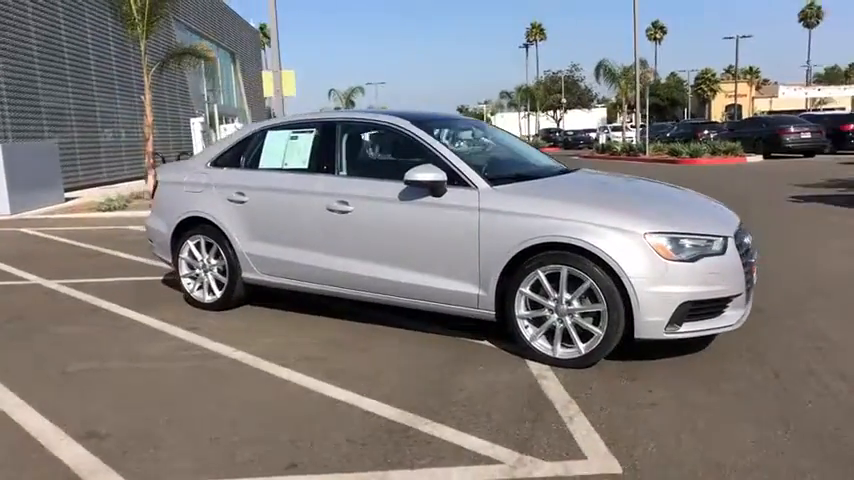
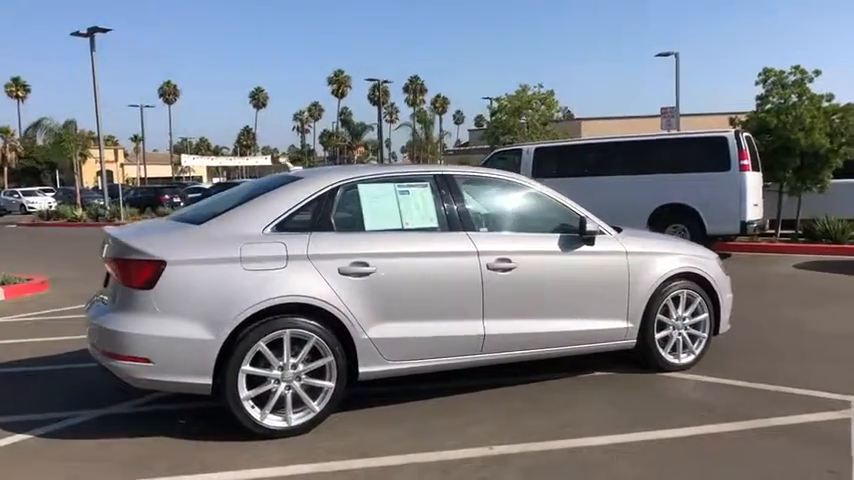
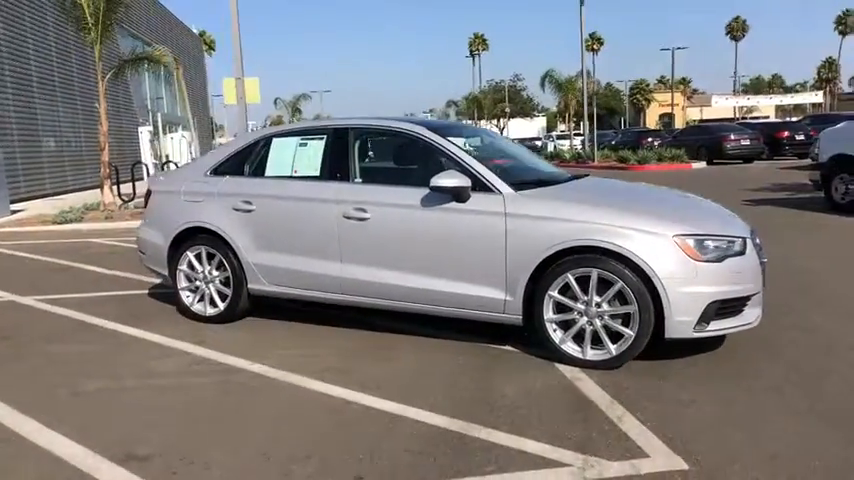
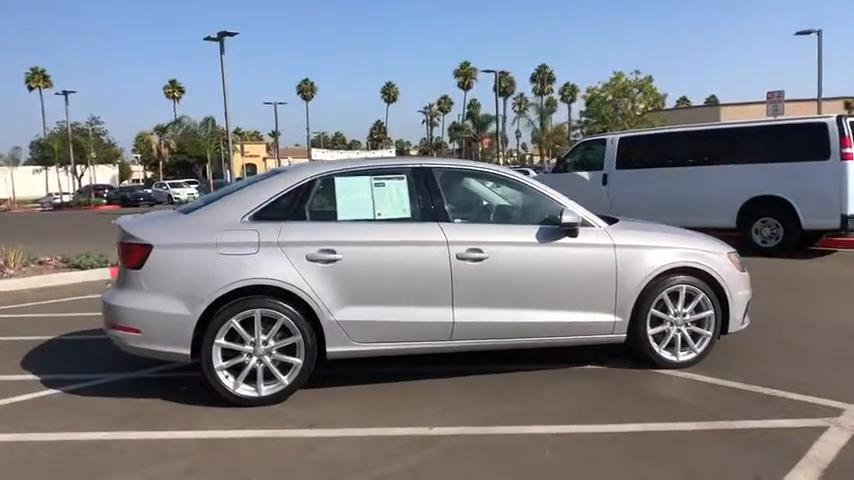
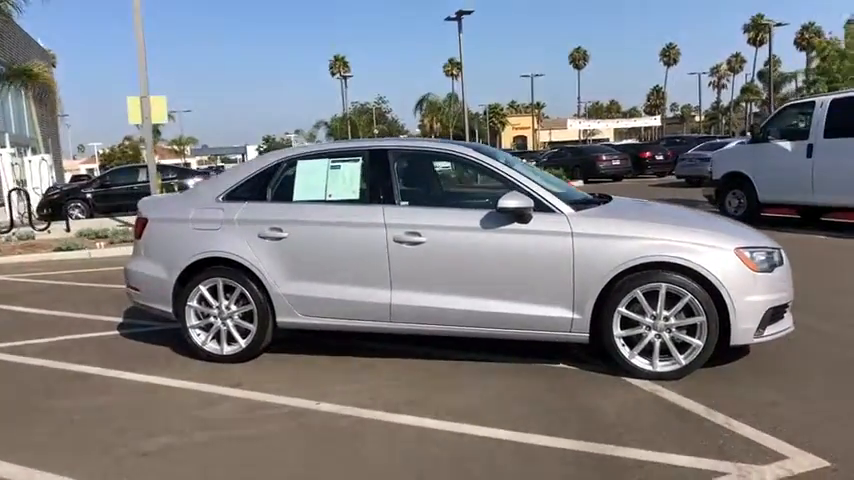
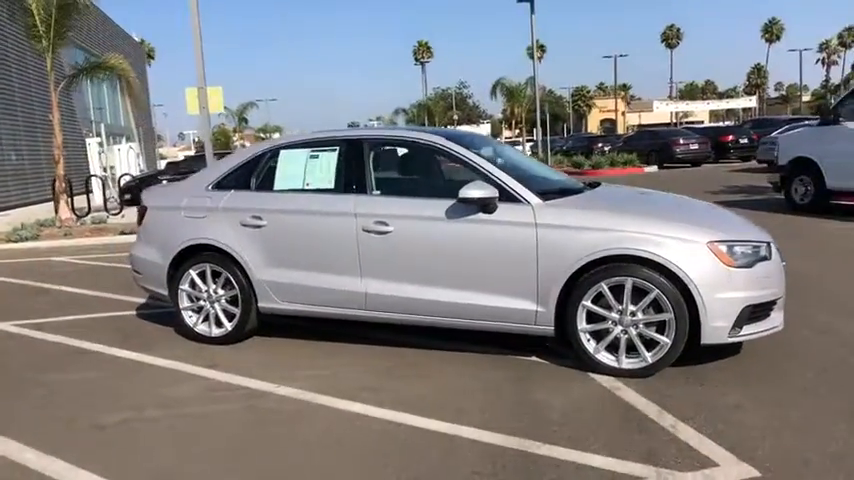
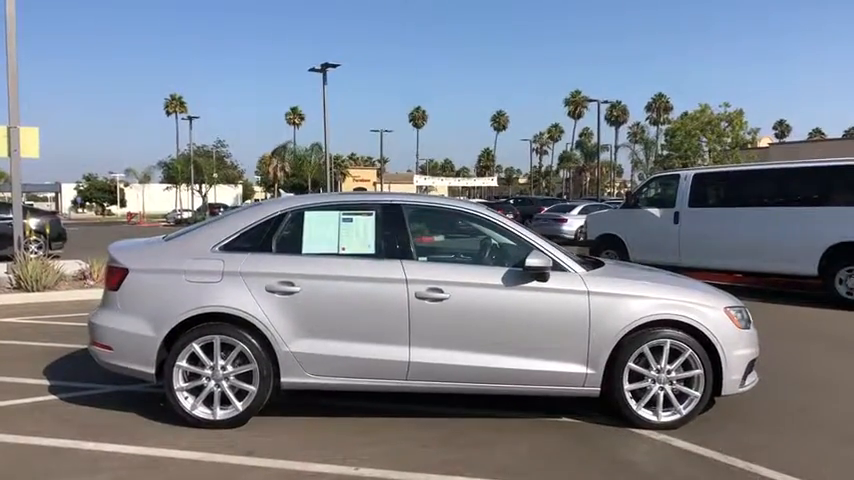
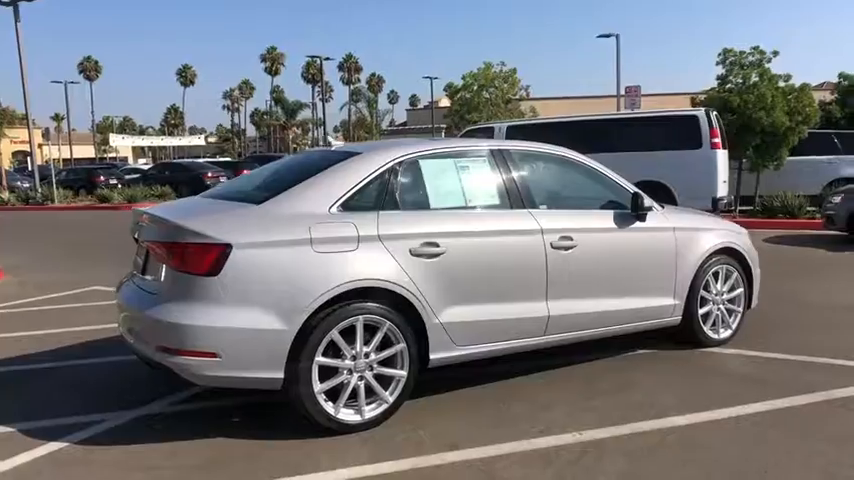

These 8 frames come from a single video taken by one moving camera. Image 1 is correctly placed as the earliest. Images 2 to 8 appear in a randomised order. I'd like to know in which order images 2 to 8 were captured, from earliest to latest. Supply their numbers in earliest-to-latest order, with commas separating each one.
3, 6, 5, 7, 4, 2, 8
